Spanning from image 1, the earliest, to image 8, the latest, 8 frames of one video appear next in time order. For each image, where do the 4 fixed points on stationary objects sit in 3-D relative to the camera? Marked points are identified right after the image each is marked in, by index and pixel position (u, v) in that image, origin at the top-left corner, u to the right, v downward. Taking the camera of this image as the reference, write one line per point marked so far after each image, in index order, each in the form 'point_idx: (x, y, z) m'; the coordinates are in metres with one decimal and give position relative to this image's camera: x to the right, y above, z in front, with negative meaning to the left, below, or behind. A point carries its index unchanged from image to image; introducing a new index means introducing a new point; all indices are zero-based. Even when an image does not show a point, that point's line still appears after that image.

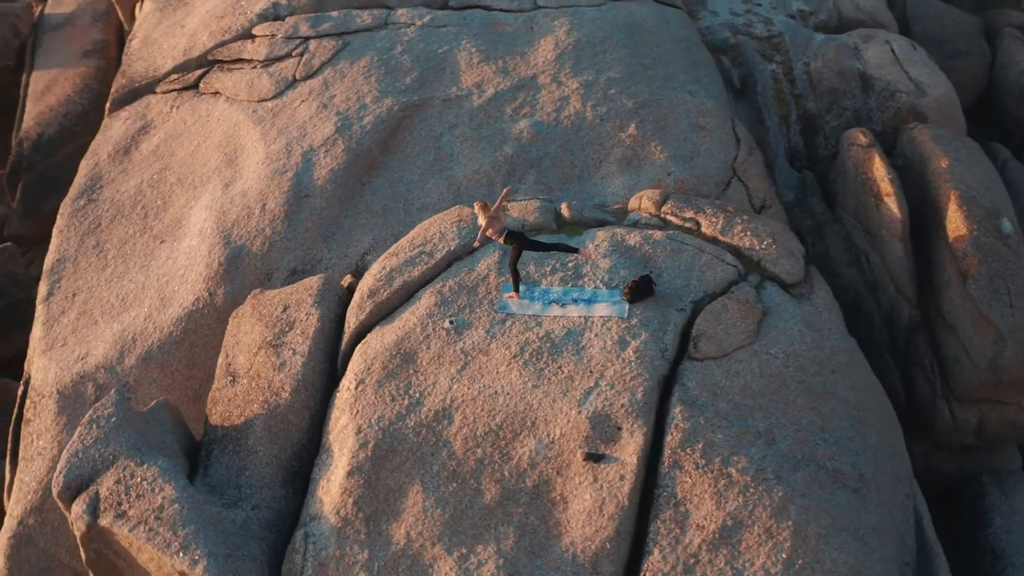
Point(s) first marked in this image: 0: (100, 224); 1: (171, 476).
0: (-3.1, +0.5, +8.0) m
1: (-1.8, -1.0, +5.7) m
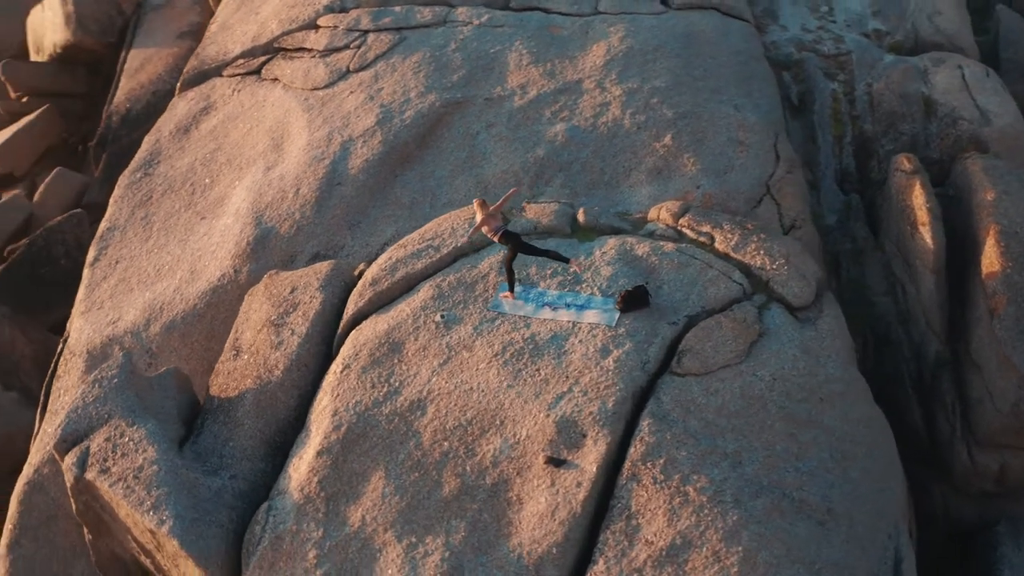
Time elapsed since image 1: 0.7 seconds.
0: (-2.8, +0.7, +8.4) m
1: (-2.0, -0.8, +6.0) m
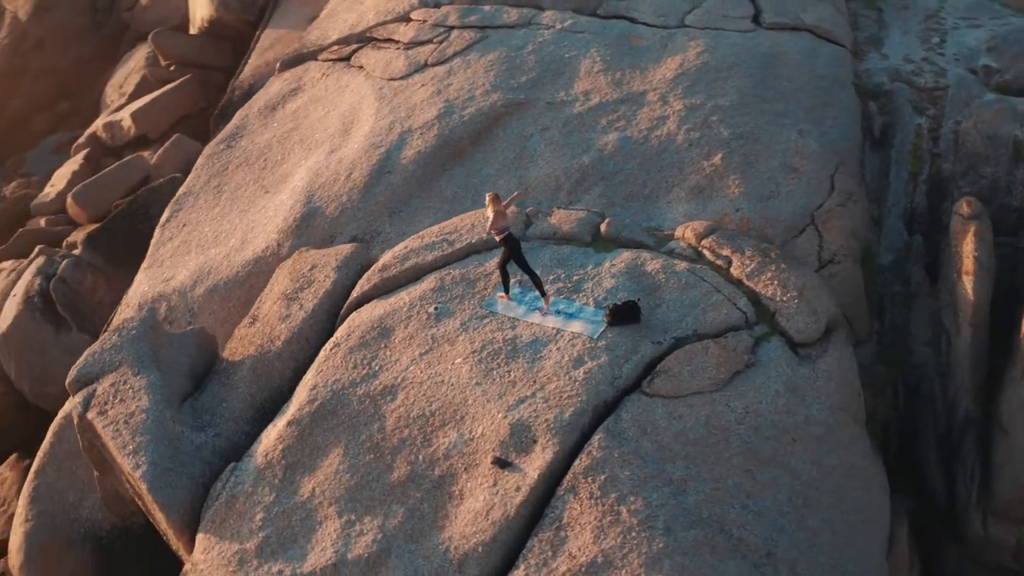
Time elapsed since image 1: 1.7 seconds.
0: (-2.4, +1.0, +8.9) m
1: (-2.1, -0.6, +6.4) m
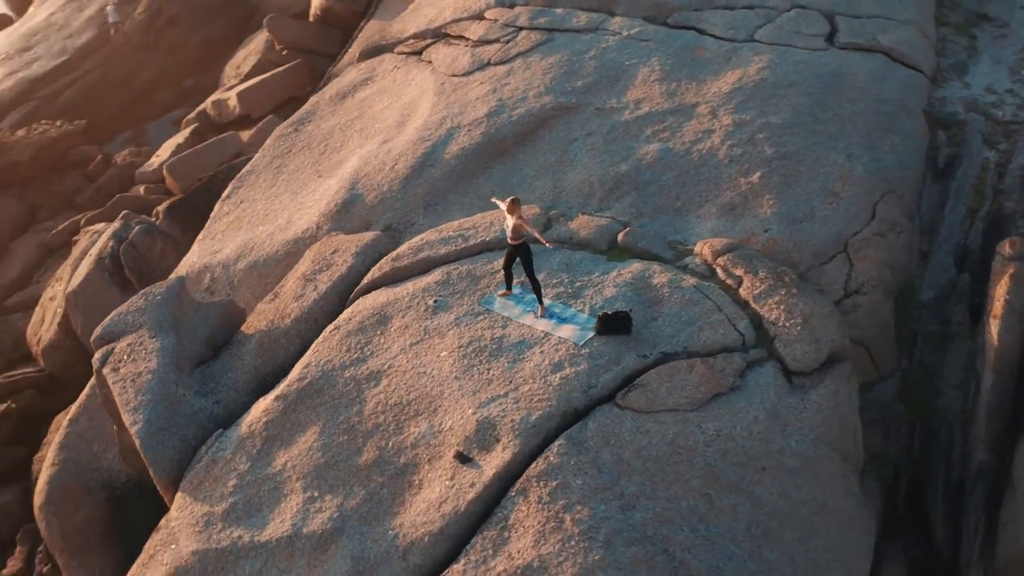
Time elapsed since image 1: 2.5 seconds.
0: (-1.9, +1.2, +9.3) m
1: (-2.2, -0.4, +6.7) m
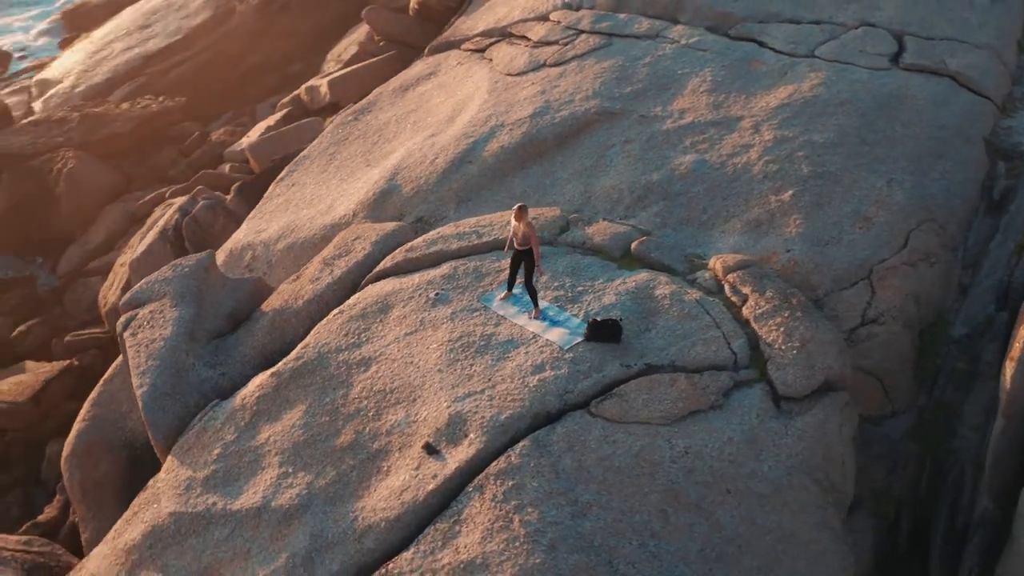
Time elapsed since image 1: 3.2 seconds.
0: (-1.5, +1.3, +9.5) m
1: (-2.2, -0.2, +7.0) m
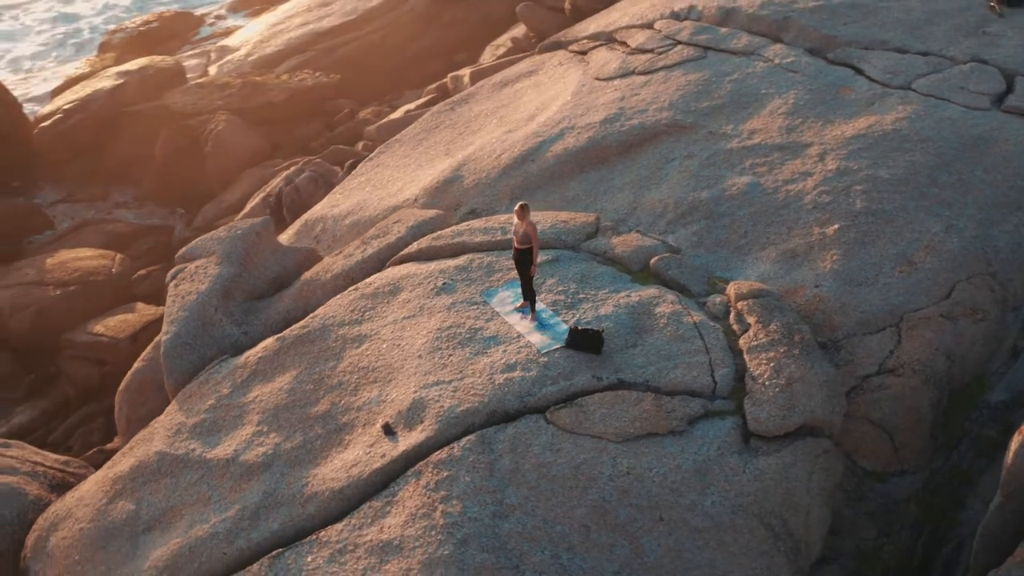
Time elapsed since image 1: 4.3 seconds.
0: (-0.7, +1.5, +9.8) m
1: (-2.0, +0.1, +7.4) m
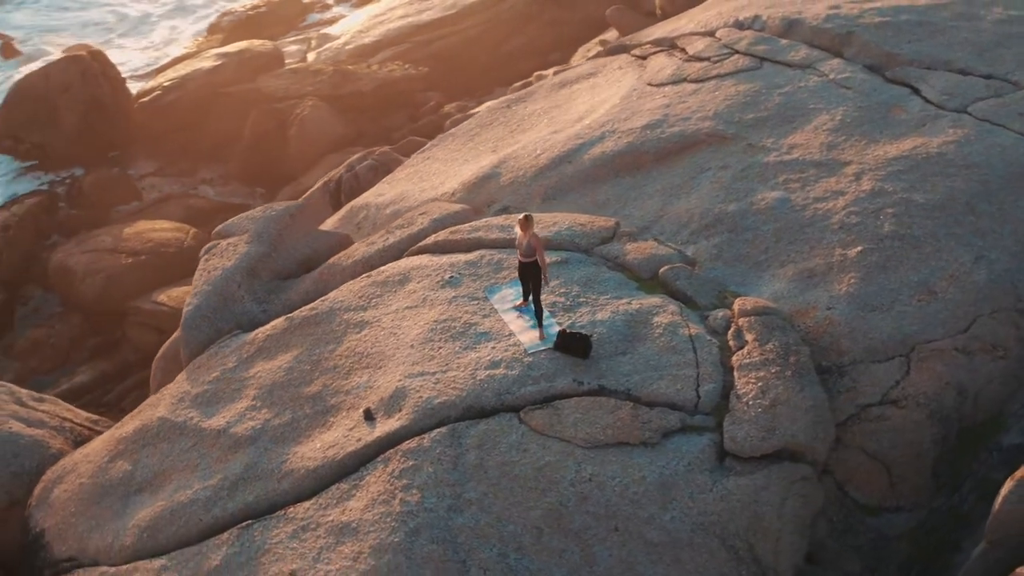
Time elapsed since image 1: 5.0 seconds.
0: (-0.2, +1.5, +9.8) m
1: (-1.9, +0.2, +7.7) m
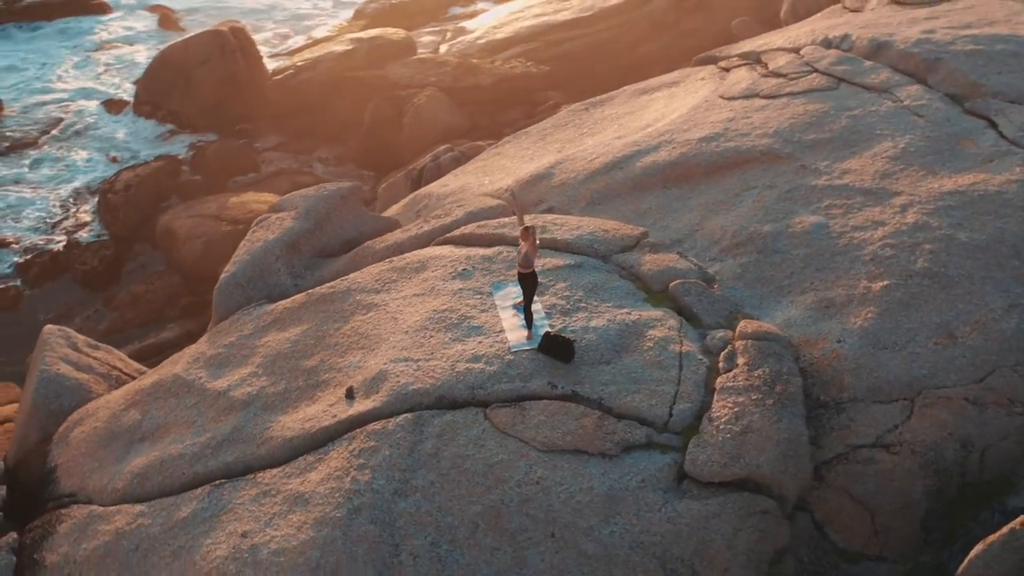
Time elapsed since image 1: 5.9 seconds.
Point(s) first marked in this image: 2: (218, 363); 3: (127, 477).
0: (+0.5, +1.5, +9.8) m
1: (-1.7, +0.4, +8.0) m
2: (-1.9, -0.5, +6.9) m
3: (-2.3, -1.1, +6.4) m
